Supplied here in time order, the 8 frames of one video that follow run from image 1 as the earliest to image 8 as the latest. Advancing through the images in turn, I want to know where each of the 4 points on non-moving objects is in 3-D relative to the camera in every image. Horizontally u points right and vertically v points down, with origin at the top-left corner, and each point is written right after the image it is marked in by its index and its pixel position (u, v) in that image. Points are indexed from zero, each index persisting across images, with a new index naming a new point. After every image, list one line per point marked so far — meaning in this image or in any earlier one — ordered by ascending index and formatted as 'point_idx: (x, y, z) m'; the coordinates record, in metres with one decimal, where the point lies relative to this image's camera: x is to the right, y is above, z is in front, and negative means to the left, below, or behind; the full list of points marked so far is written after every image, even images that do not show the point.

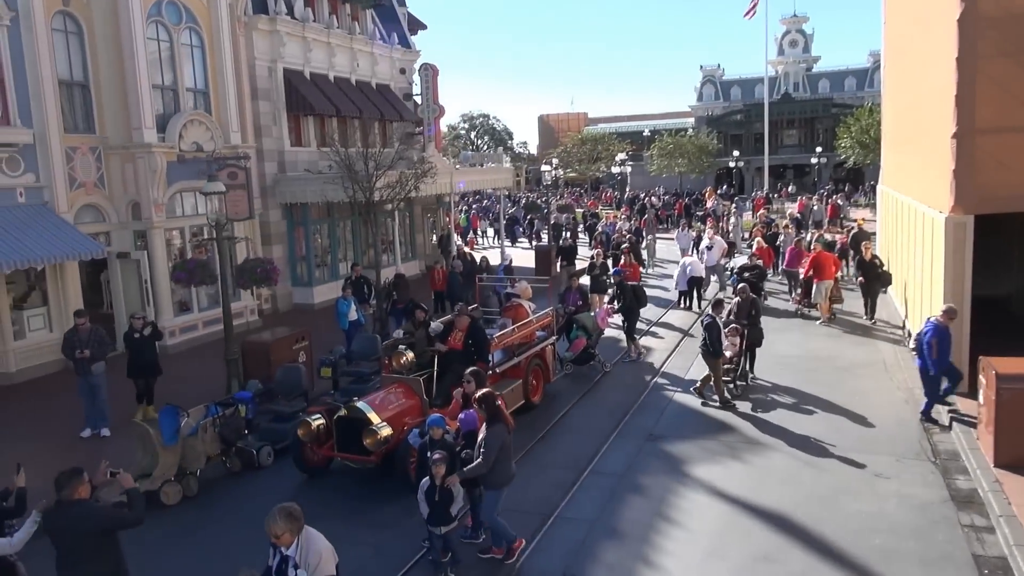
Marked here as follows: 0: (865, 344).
0: (+6.4, -1.0, +14.4) m
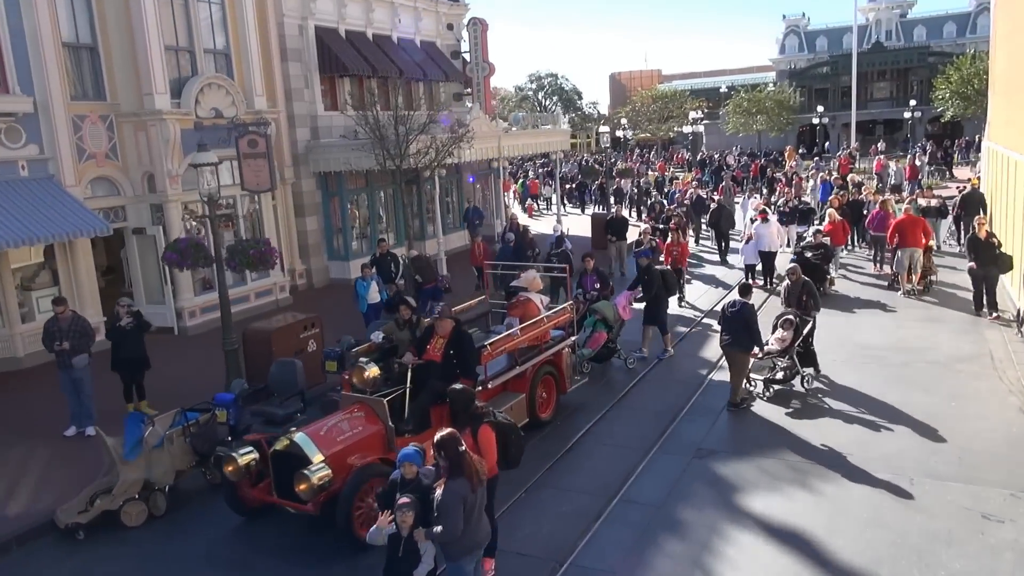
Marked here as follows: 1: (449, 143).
0: (+7.0, -0.7, +12.2) m
1: (-1.3, +2.8, +15.6) m
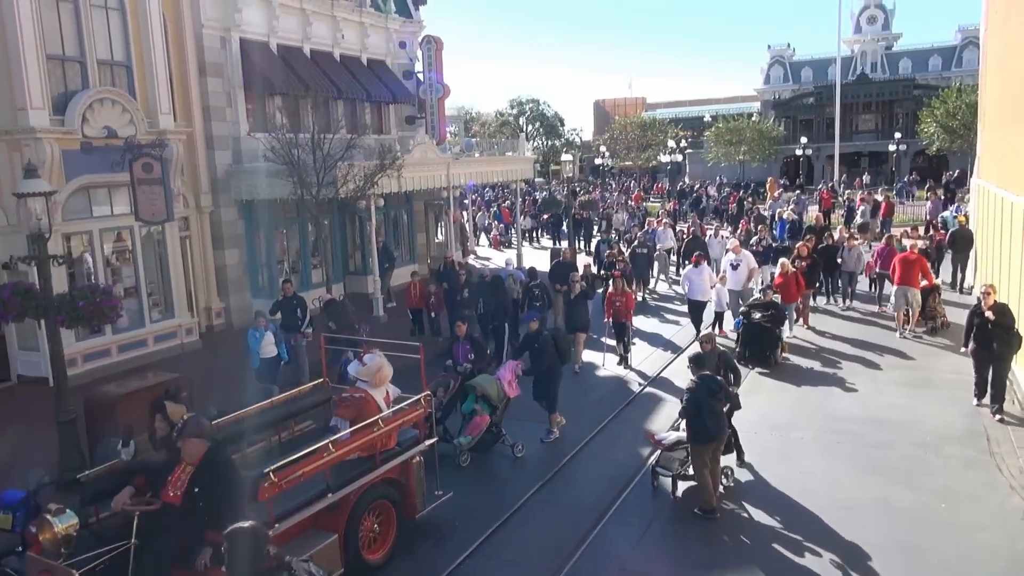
0: (+5.8, -1.5, +10.4) m
1: (-2.4, +2.0, +13.8) m
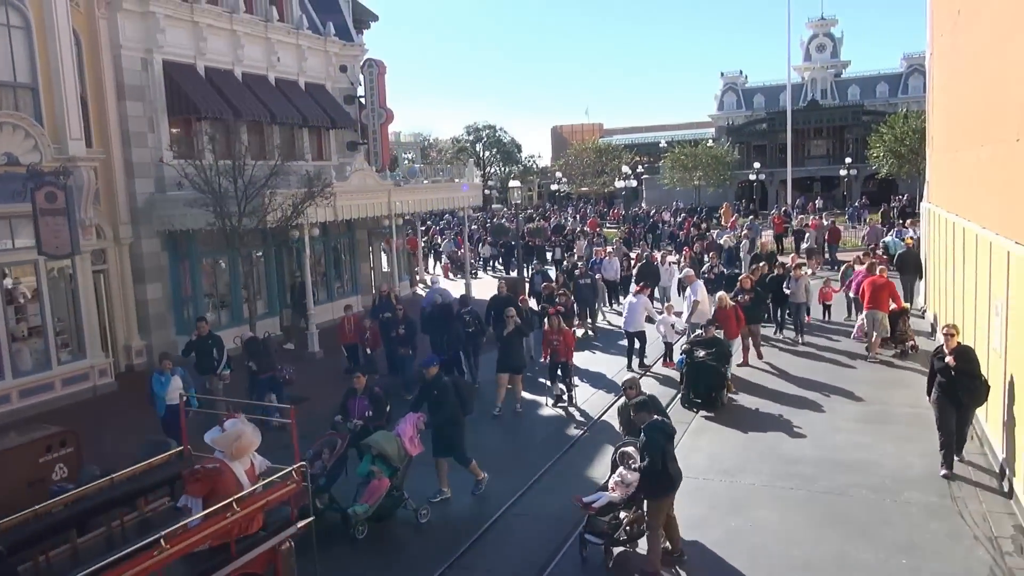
0: (+5.0, -1.9, +9.8) m
1: (-3.5, +1.4, +12.9) m
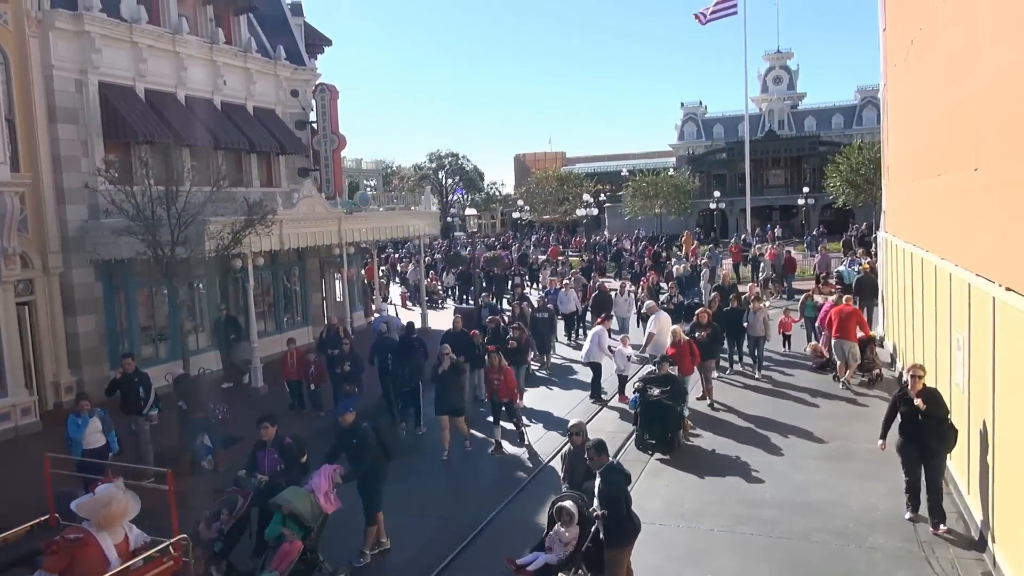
0: (+4.3, -2.3, +9.4) m
1: (-4.2, +0.9, +12.3) m
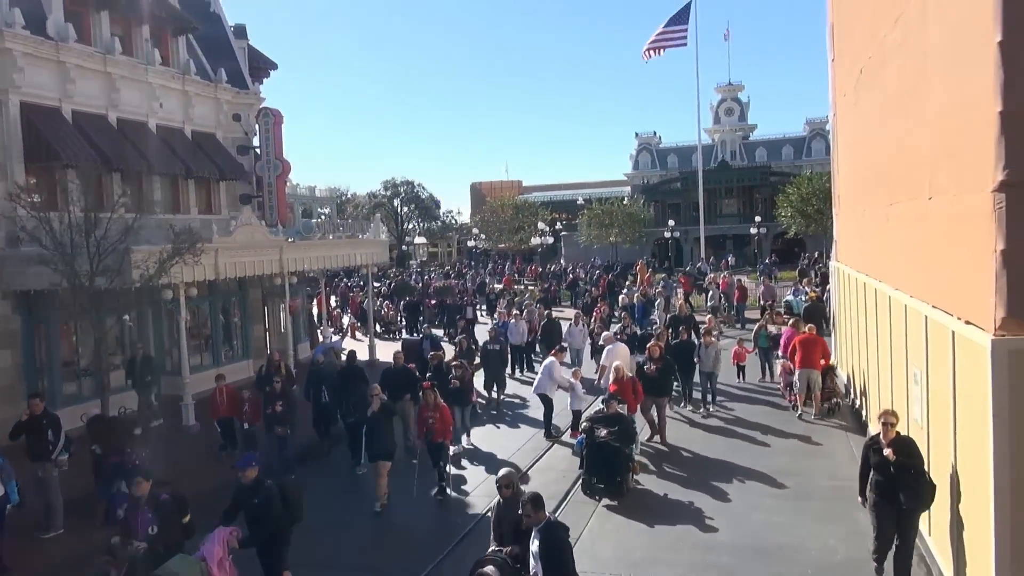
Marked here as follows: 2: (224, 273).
0: (+3.7, -2.7, +9.0) m
1: (-5.1, +0.4, +11.5) m
2: (-5.4, +0.3, +14.9) m
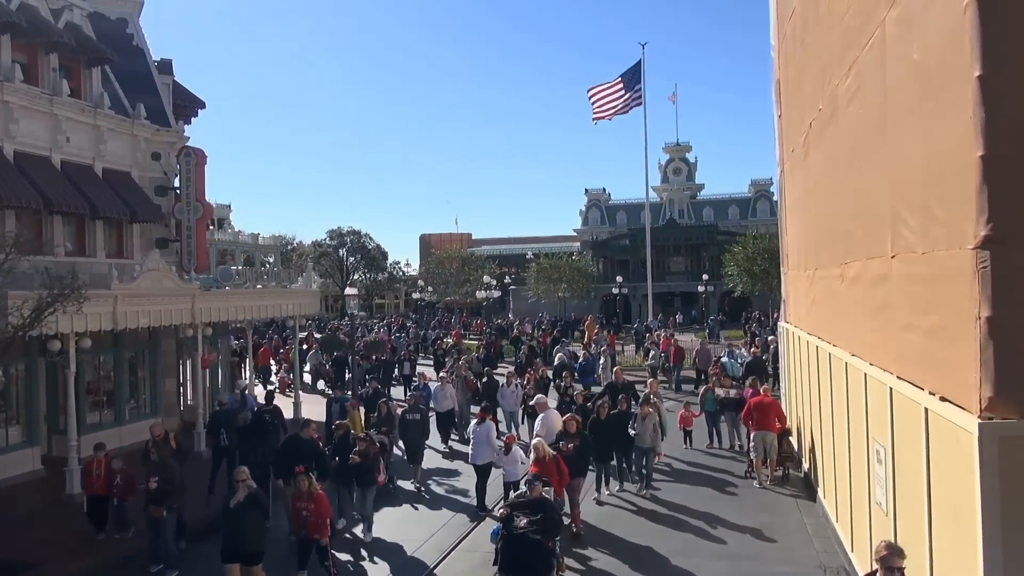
0: (+2.8, -3.3, +7.9) m
1: (-6.0, -0.3, +10.1) m
2: (-6.6, -0.6, +13.5) m
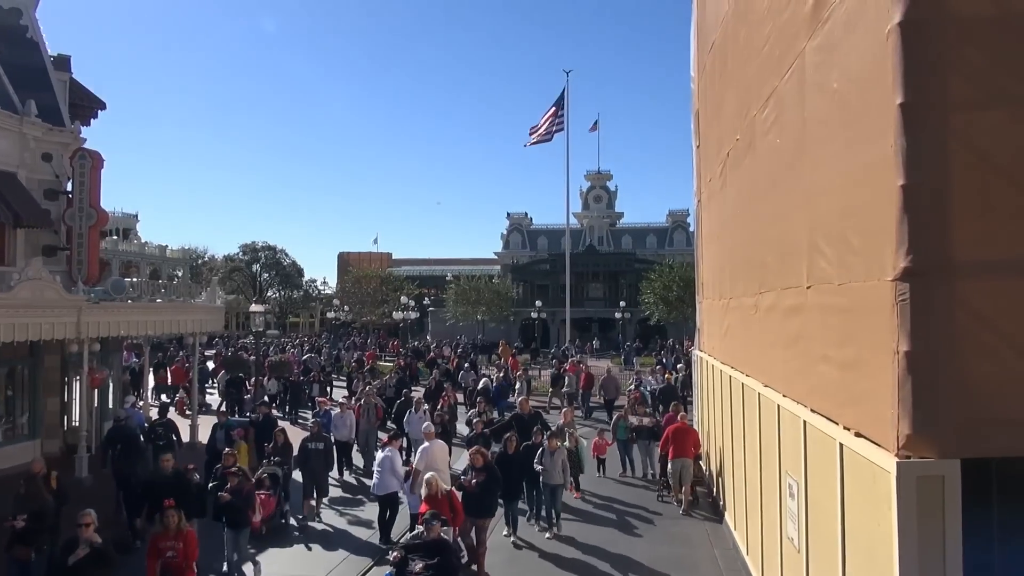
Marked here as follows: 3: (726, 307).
0: (+1.8, -3.6, +7.7) m
1: (-7.1, -0.3, +9.0) m
2: (-8.0, -0.7, +12.3) m
3: (+3.5, -0.3, +13.1) m
